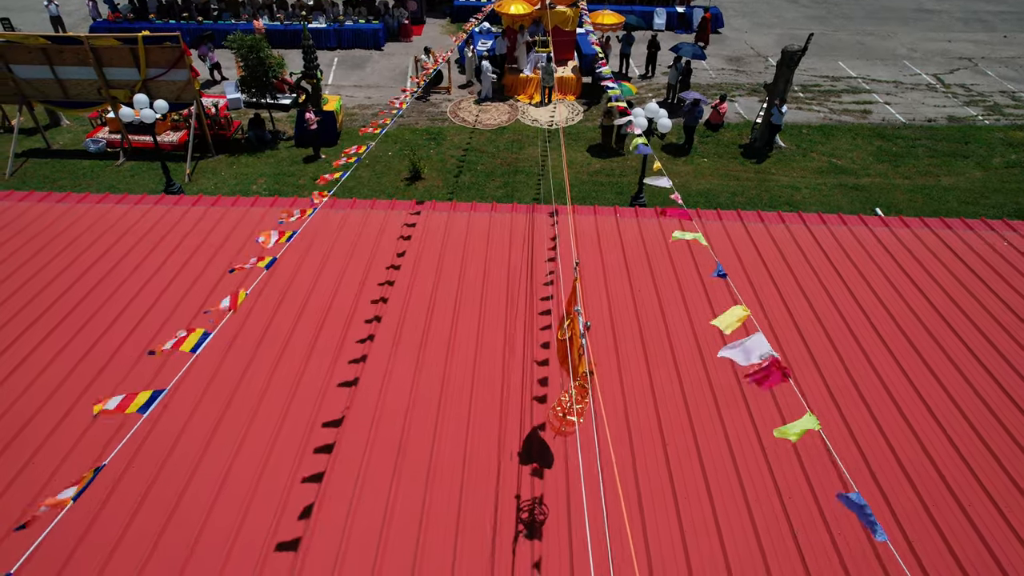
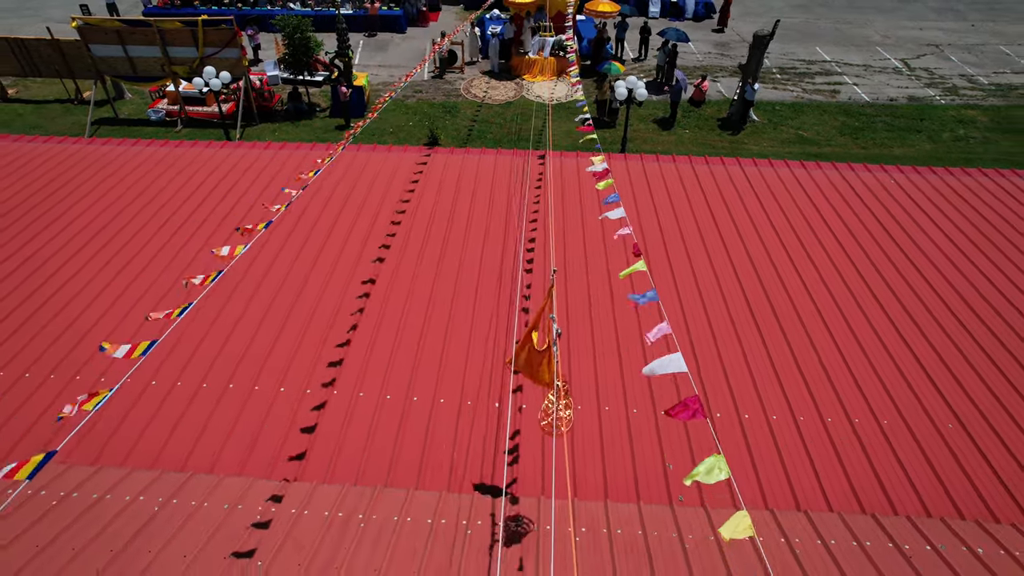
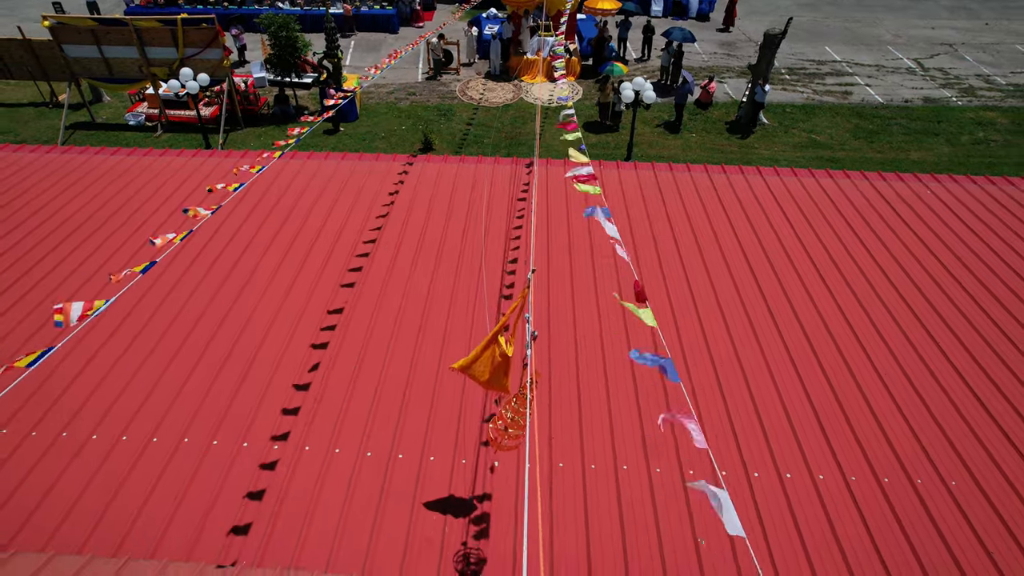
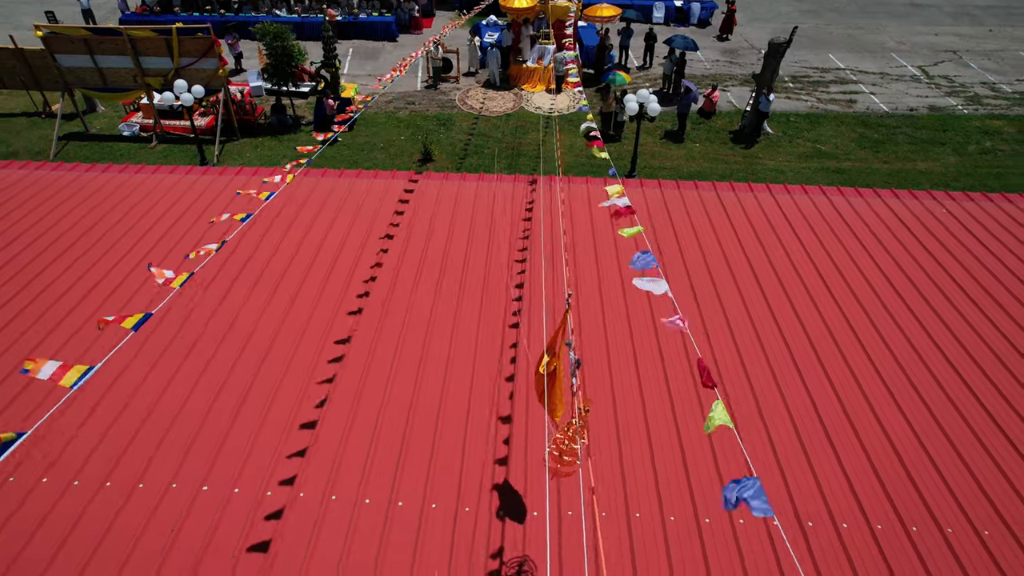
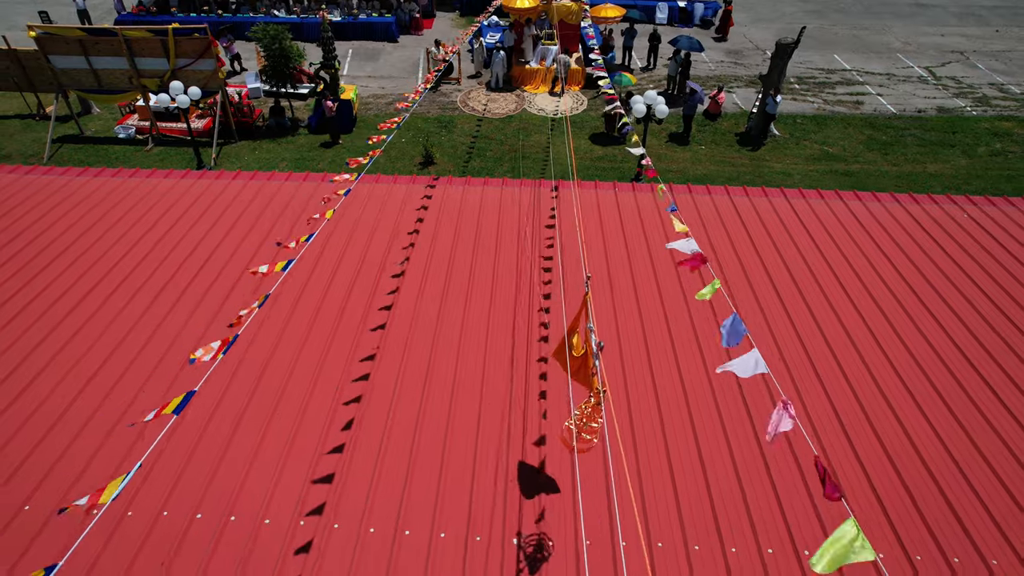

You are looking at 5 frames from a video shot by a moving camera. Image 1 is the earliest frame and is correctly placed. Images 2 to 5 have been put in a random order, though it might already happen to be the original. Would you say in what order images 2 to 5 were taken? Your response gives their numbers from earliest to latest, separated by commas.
5, 4, 3, 2
